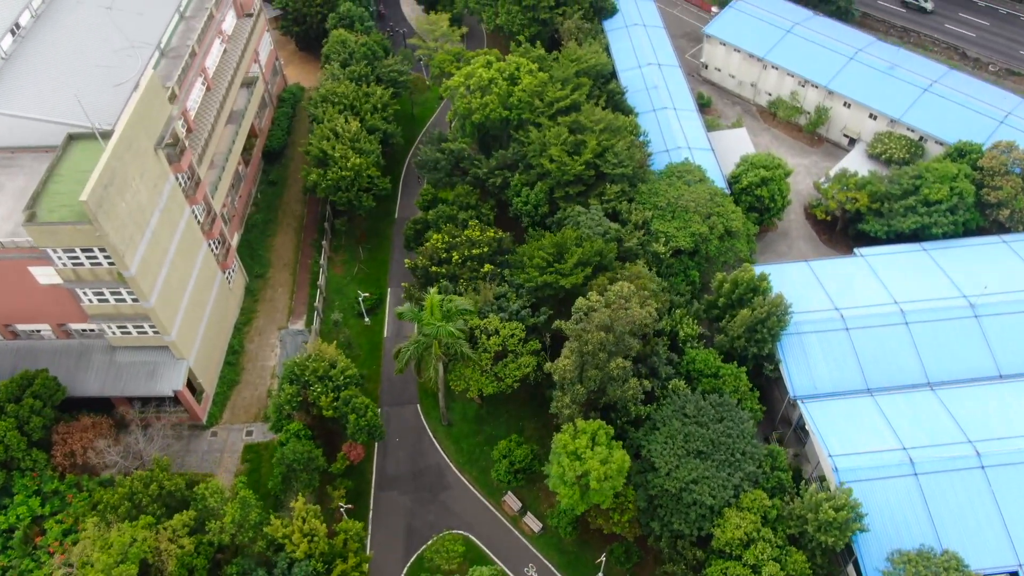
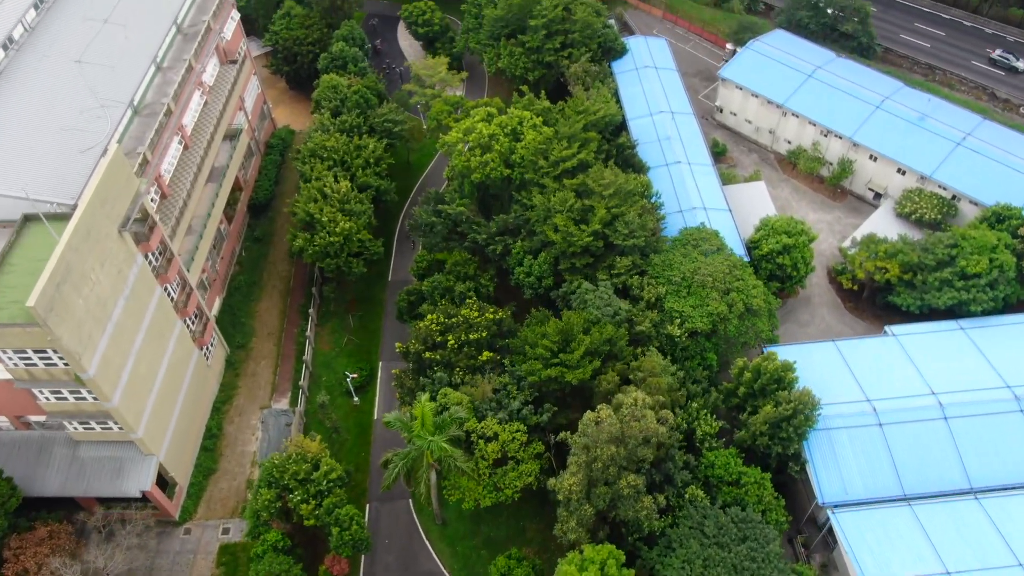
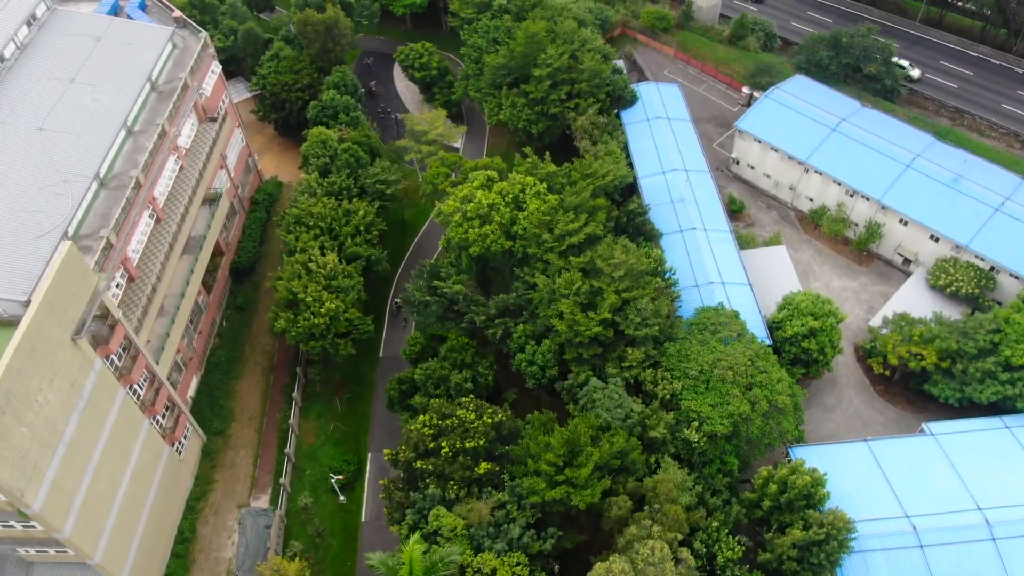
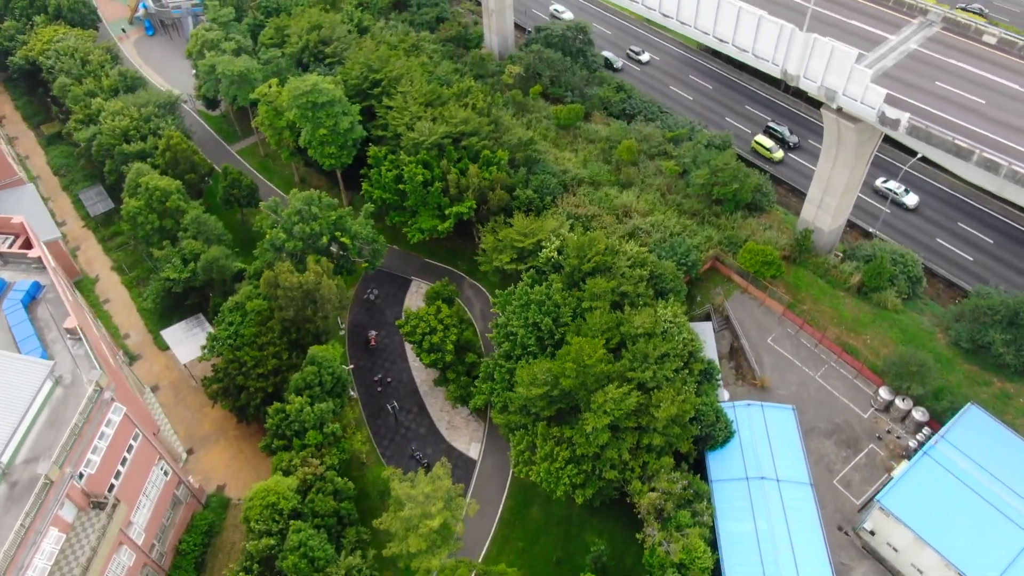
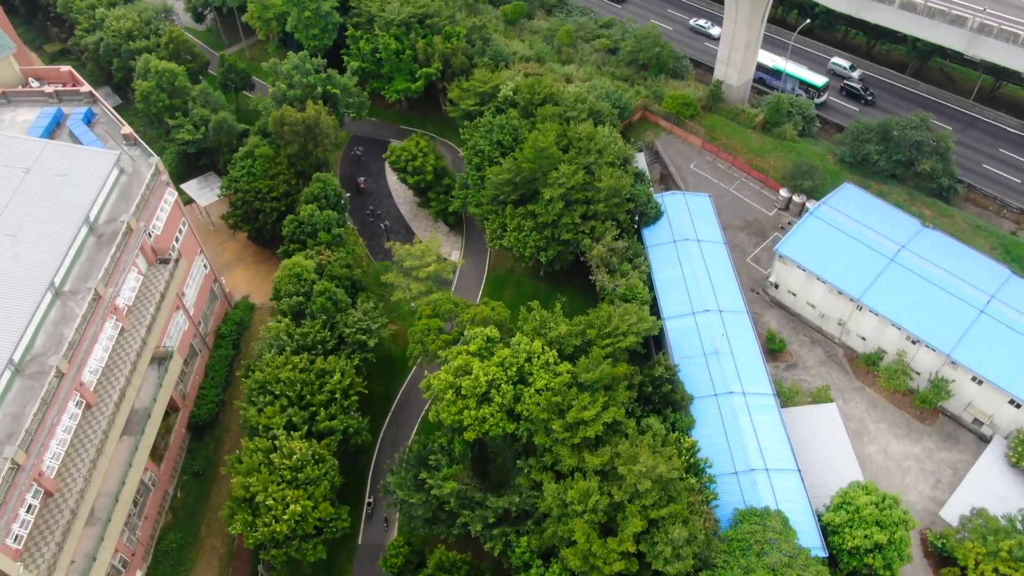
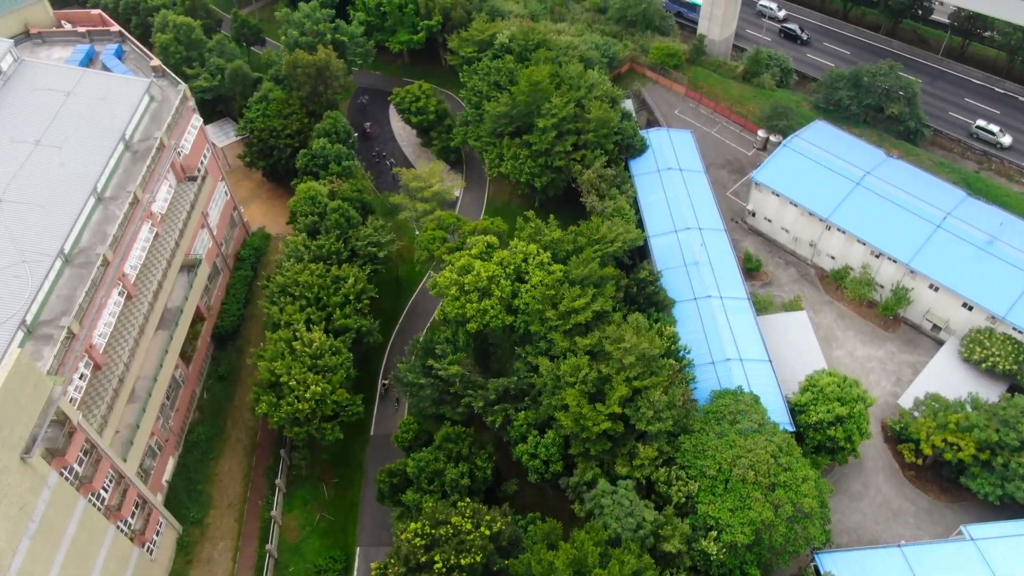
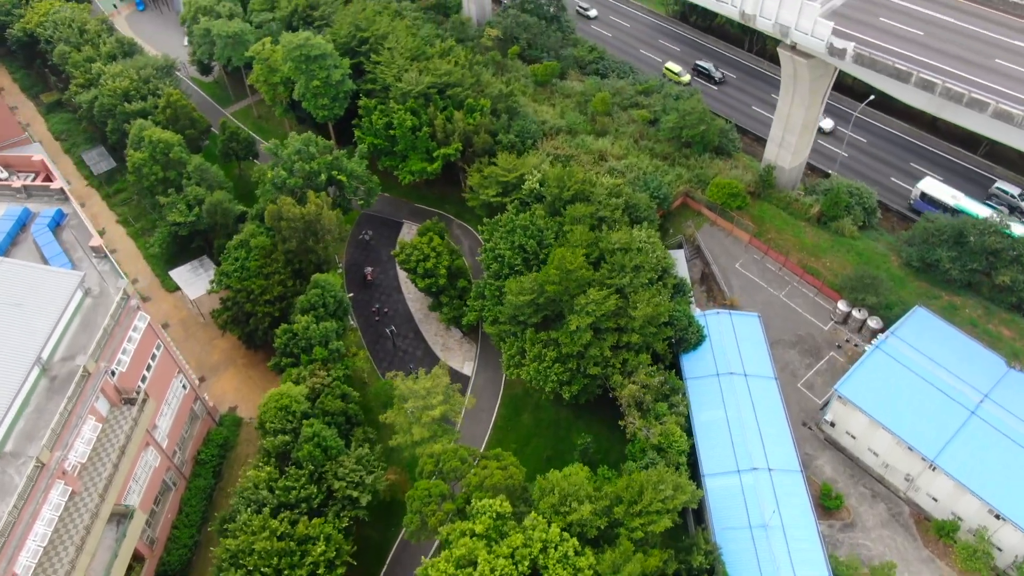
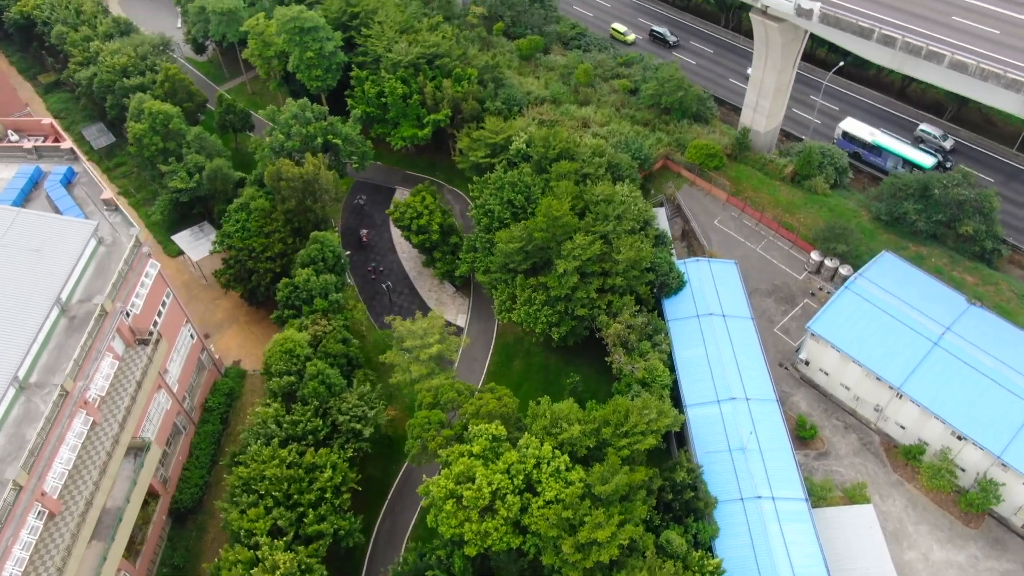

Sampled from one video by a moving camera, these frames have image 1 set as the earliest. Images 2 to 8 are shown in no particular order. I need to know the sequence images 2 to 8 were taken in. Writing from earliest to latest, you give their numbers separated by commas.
2, 3, 6, 5, 8, 7, 4
